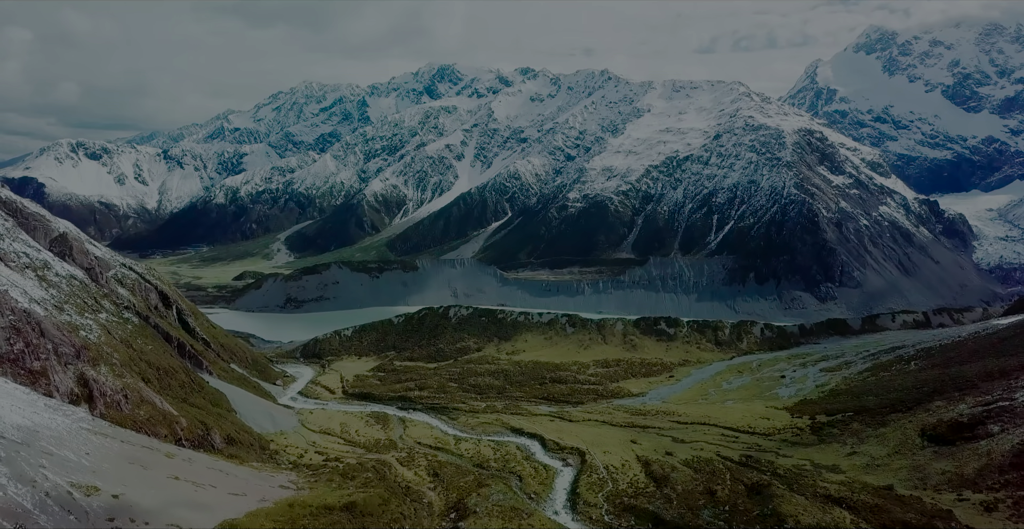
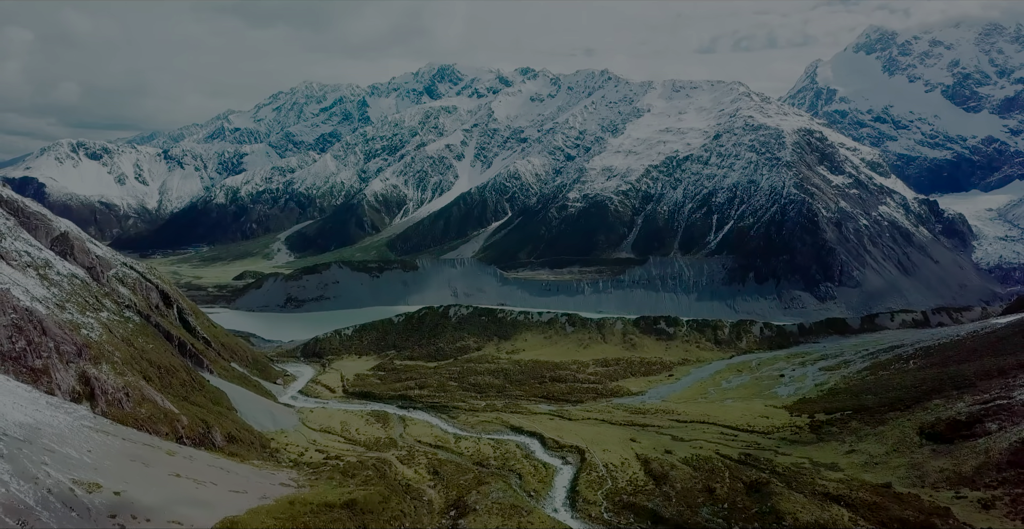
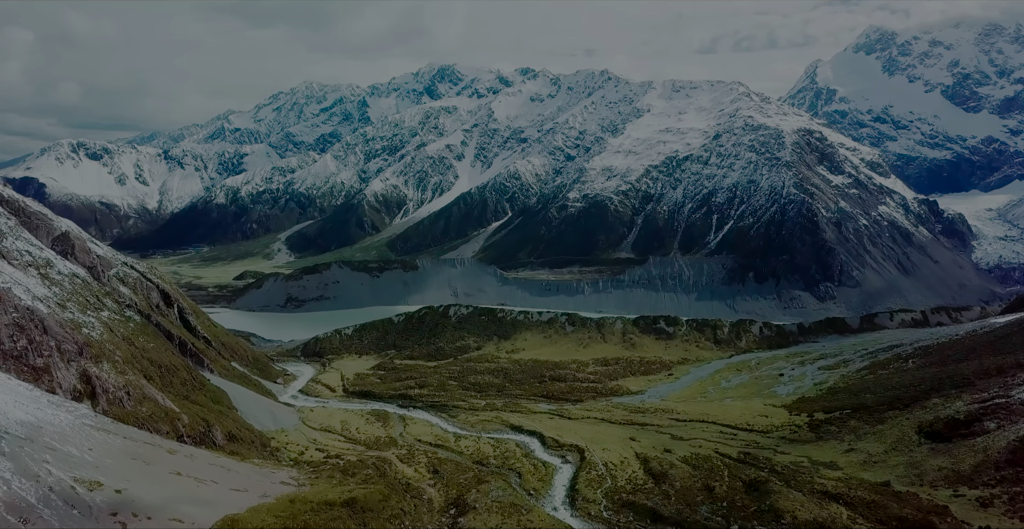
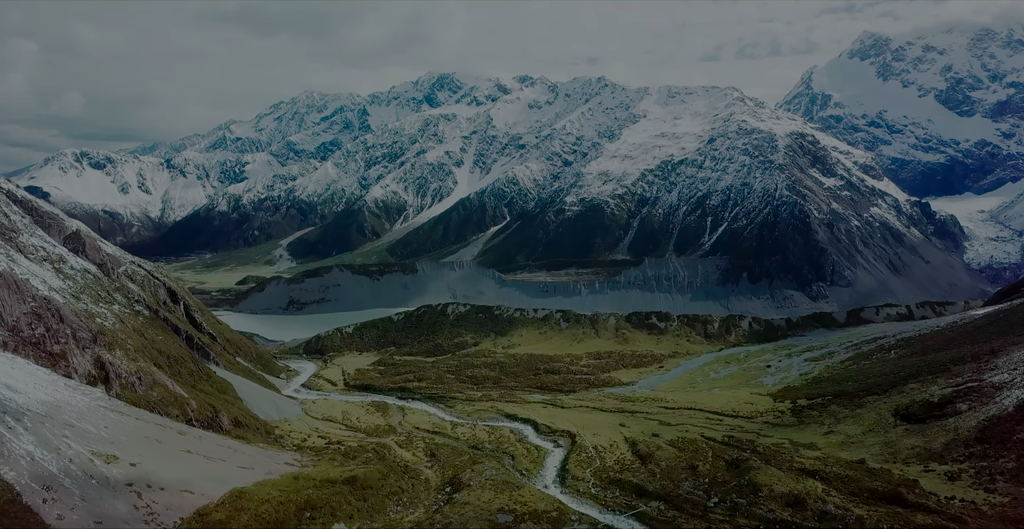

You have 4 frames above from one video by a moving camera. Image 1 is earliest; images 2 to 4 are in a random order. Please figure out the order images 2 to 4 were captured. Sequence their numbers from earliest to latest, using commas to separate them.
2, 3, 4
